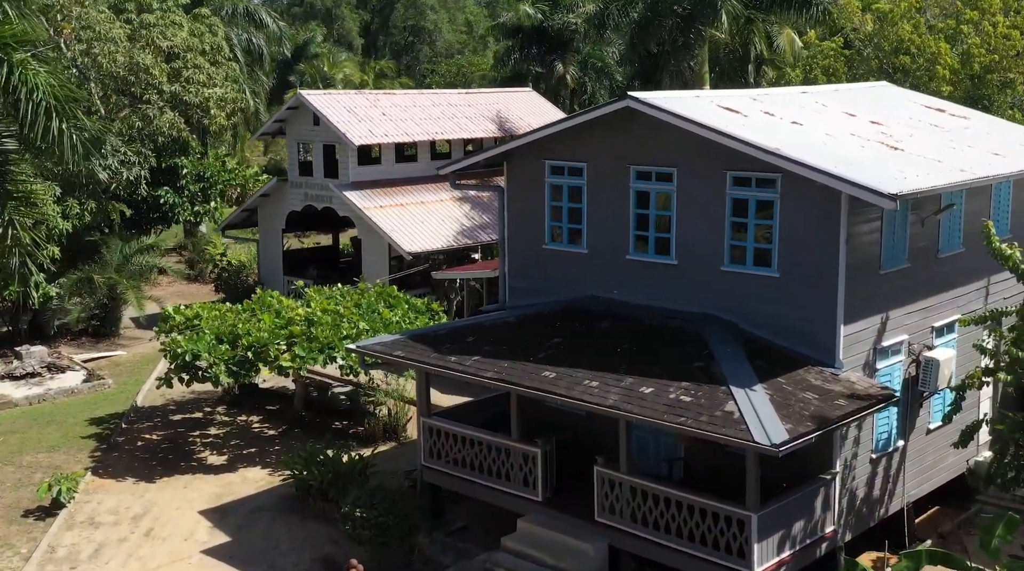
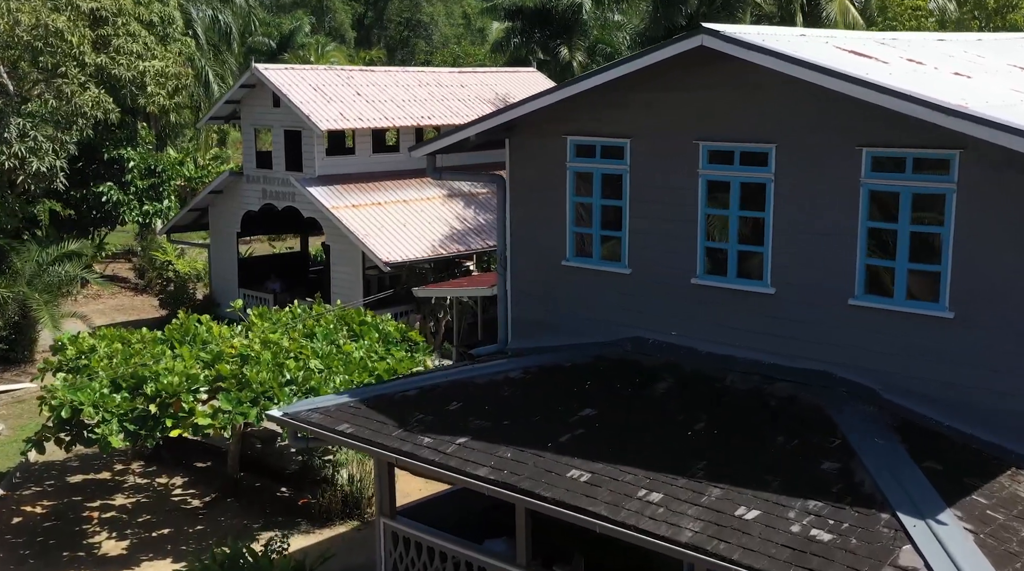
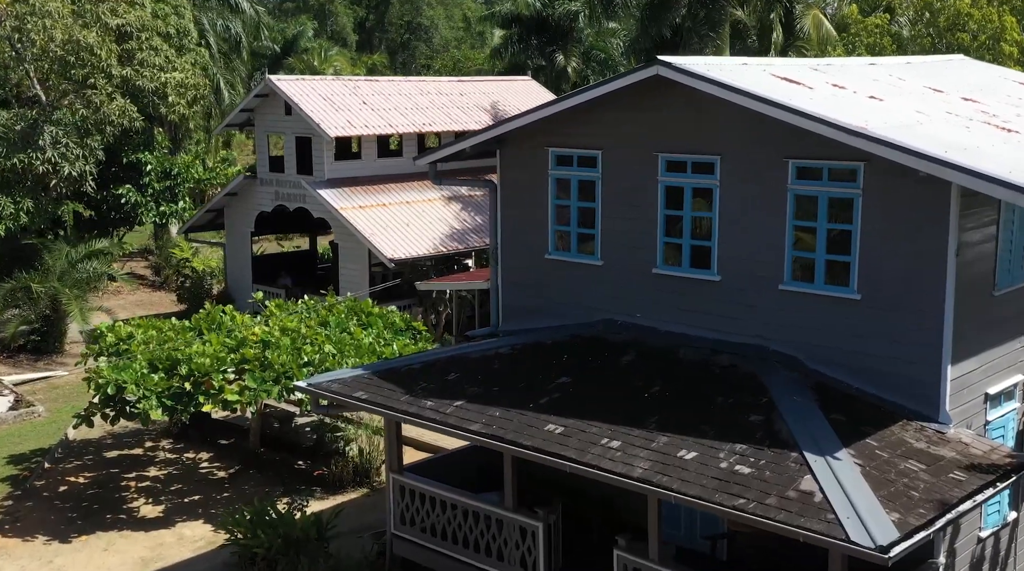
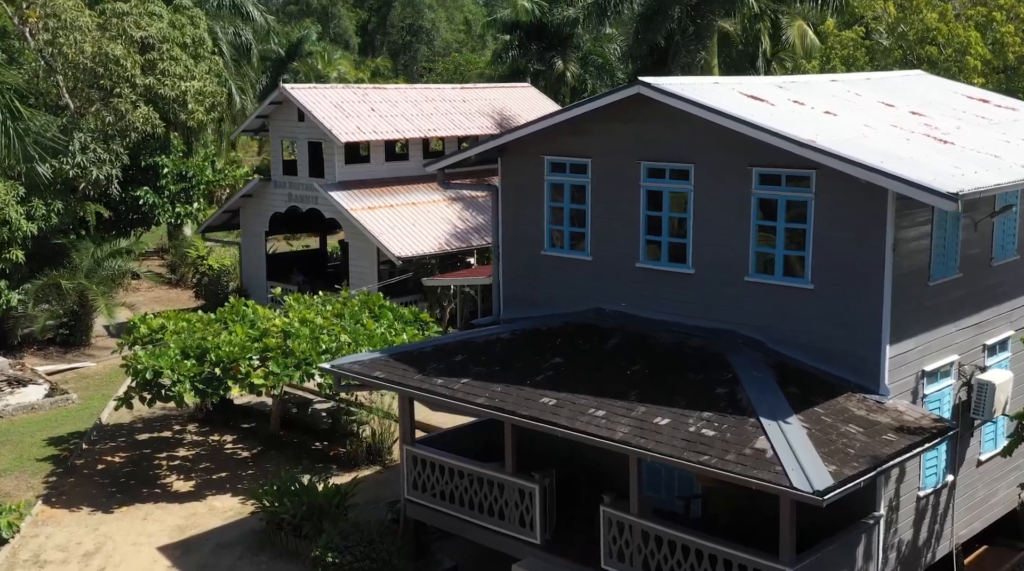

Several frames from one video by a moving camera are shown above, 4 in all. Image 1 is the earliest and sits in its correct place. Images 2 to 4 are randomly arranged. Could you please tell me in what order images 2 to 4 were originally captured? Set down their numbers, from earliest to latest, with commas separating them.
4, 3, 2
